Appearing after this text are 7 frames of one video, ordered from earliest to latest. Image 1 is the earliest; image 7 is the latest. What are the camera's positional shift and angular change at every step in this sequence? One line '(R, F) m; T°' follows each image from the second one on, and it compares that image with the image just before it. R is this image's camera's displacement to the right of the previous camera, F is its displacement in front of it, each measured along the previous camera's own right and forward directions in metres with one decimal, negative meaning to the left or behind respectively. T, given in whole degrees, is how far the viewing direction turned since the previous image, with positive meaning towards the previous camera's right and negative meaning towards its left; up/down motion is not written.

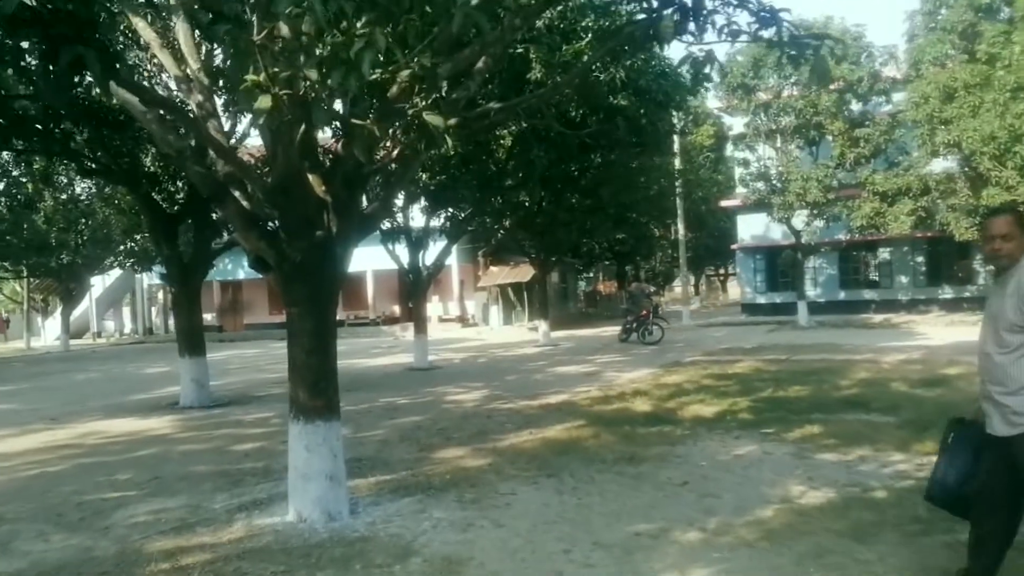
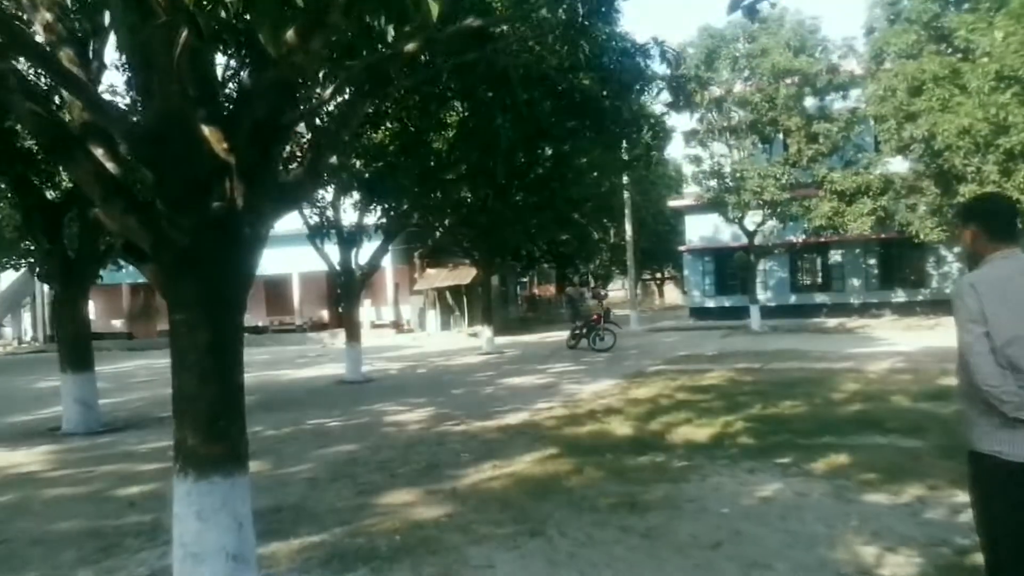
(-0.3, +1.9) m; +5°
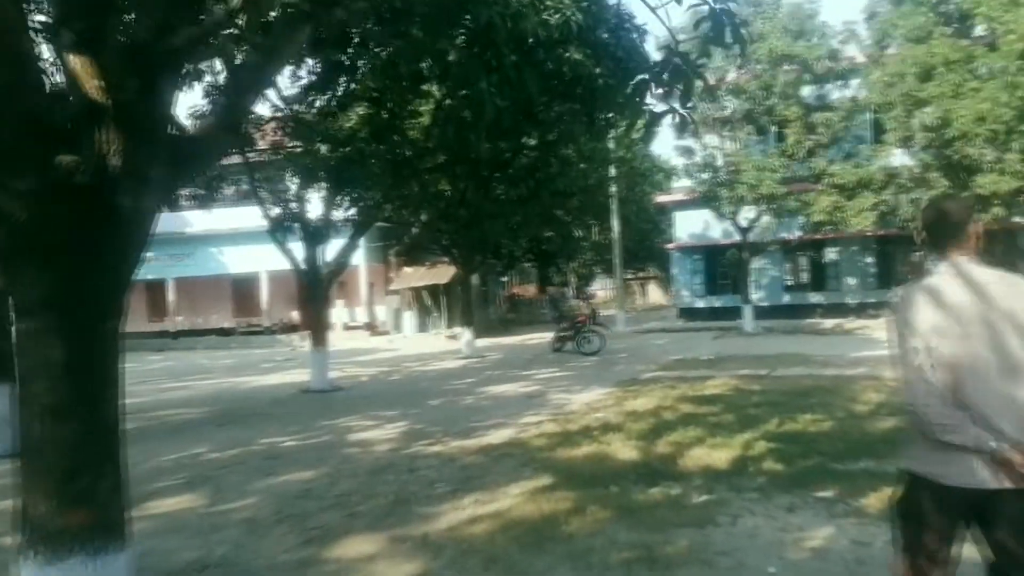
(0.0, +1.4) m; +1°
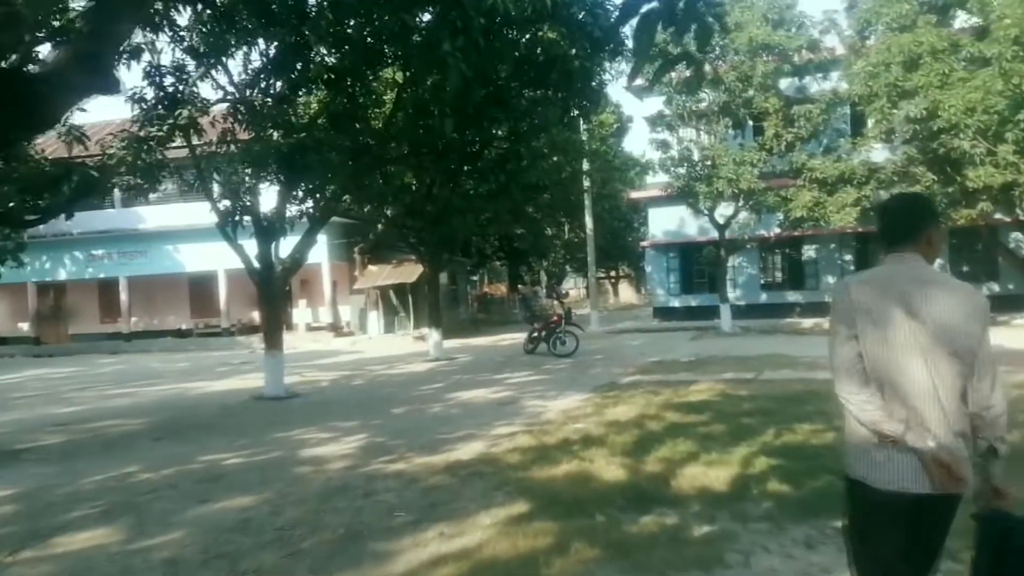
(0.0, +1.0) m; +2°
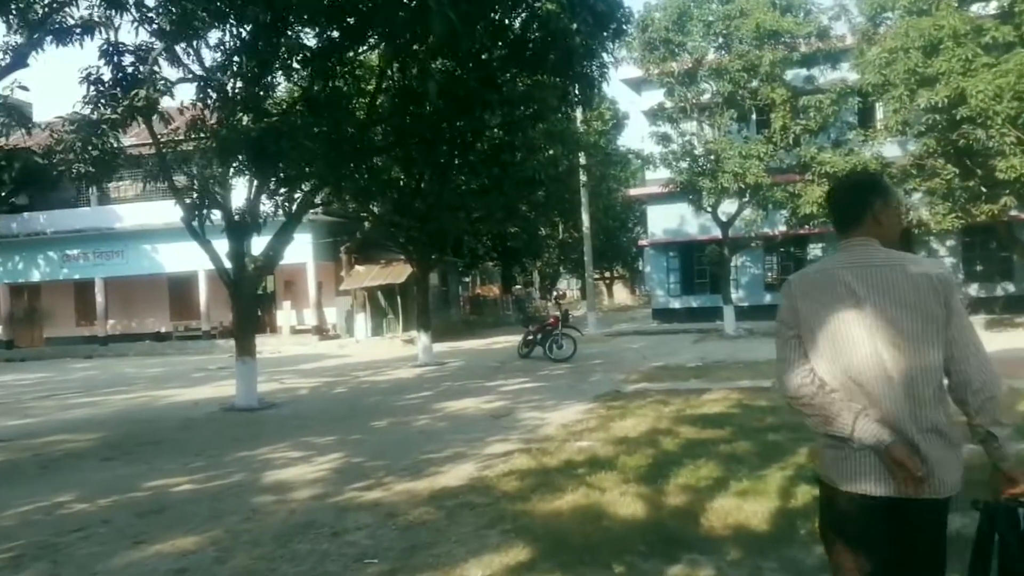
(0.0, +1.2) m; +1°
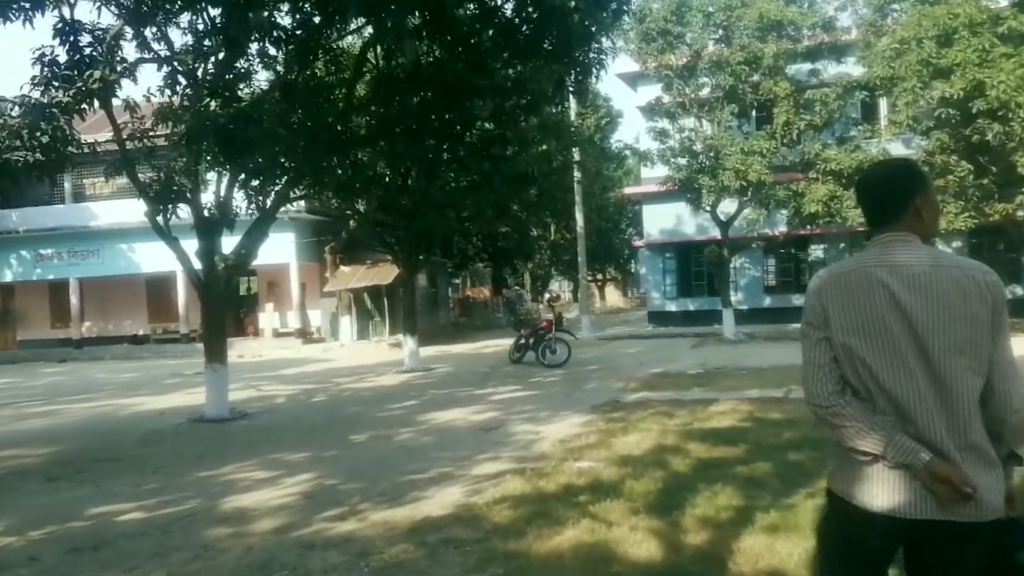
(0.0, +0.9) m; +1°
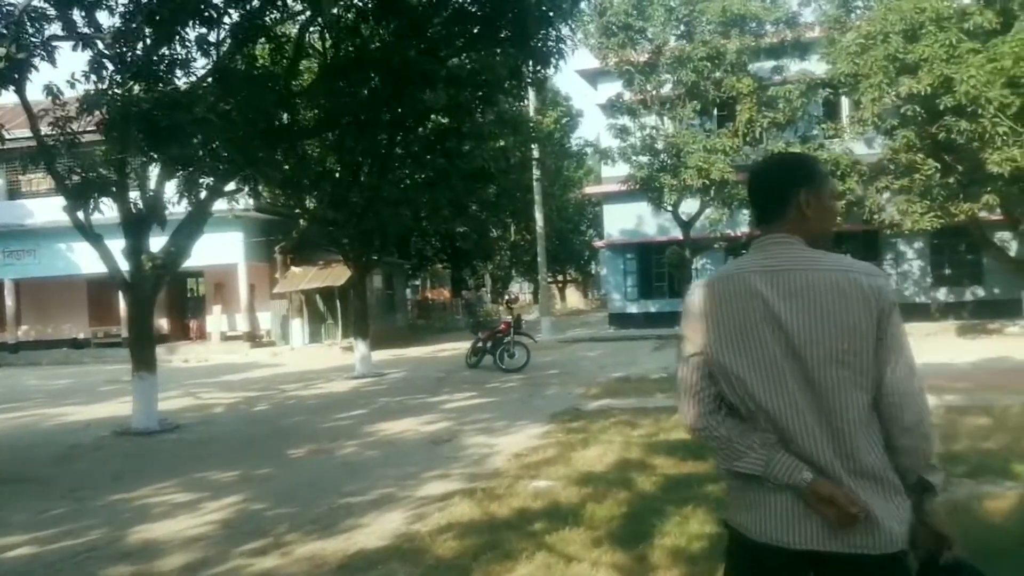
(+0.1, +0.7) m; +3°
